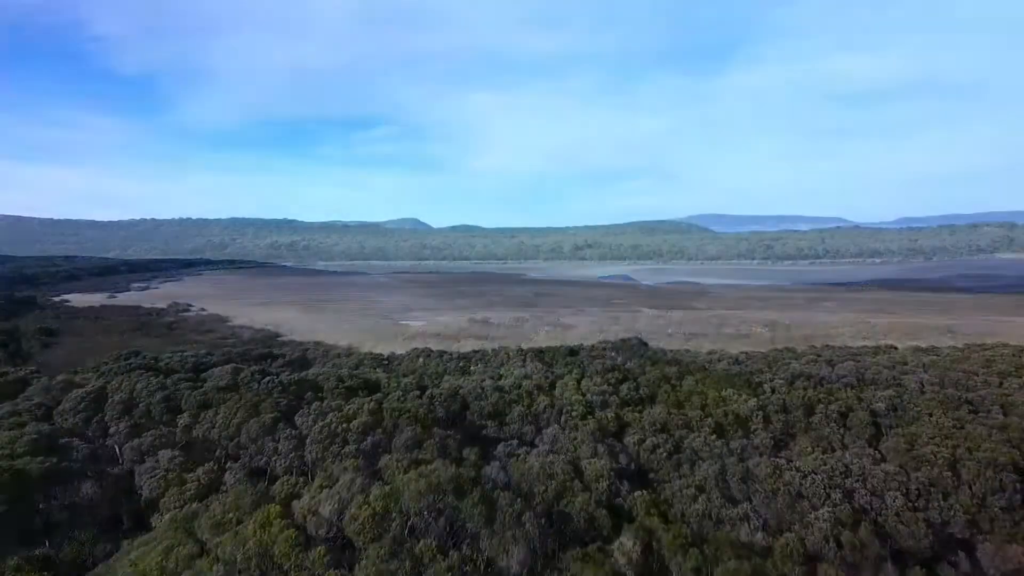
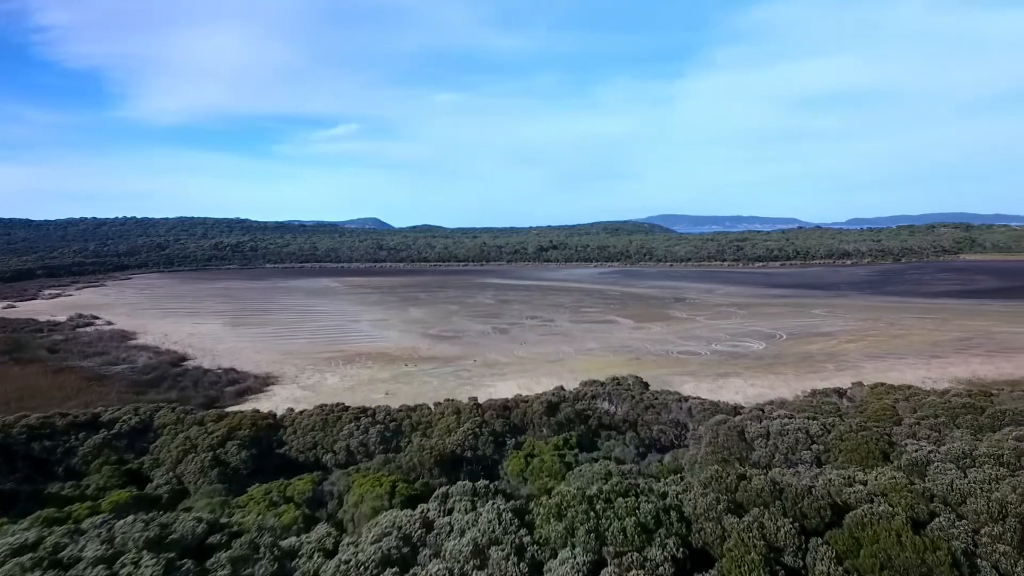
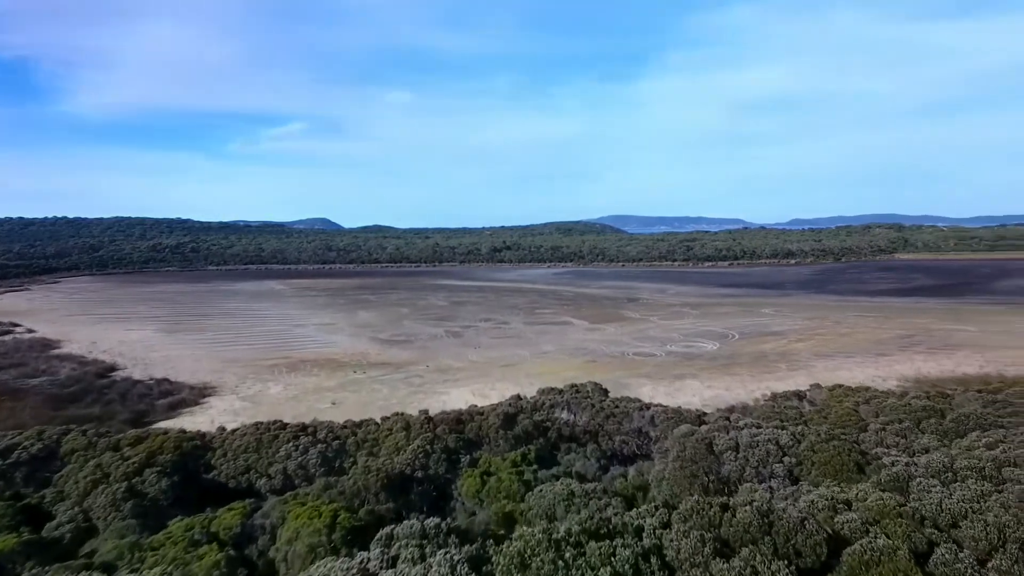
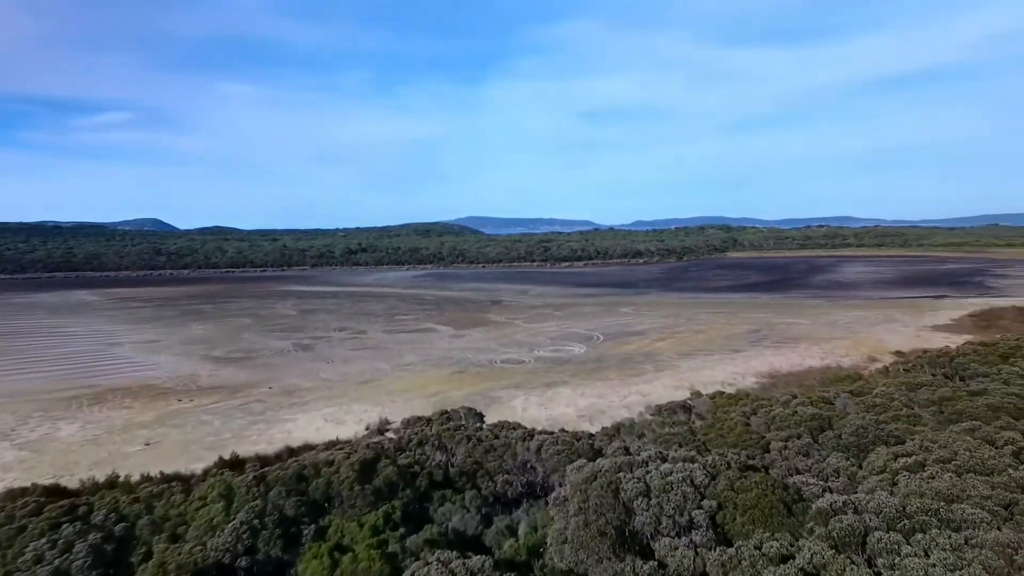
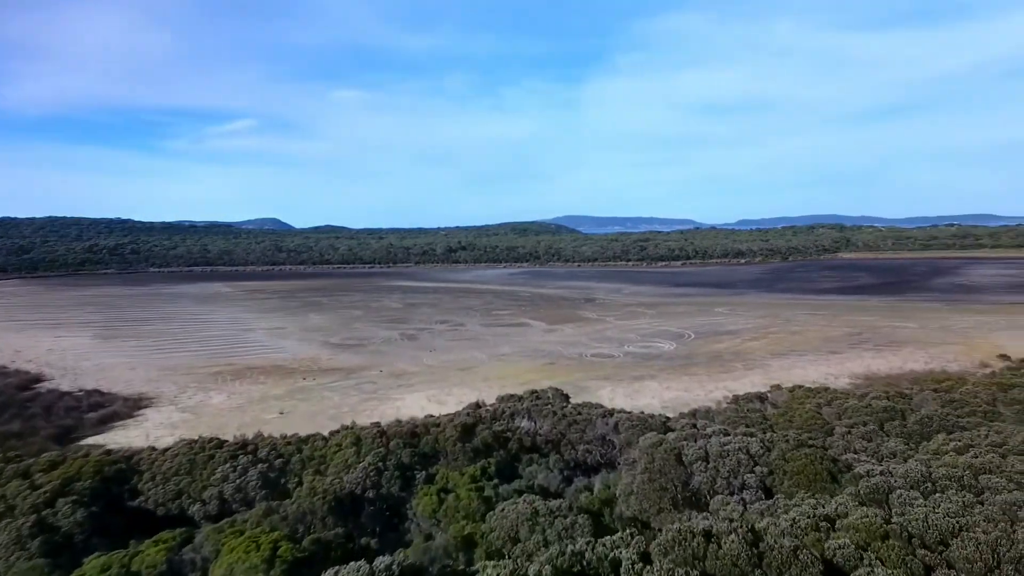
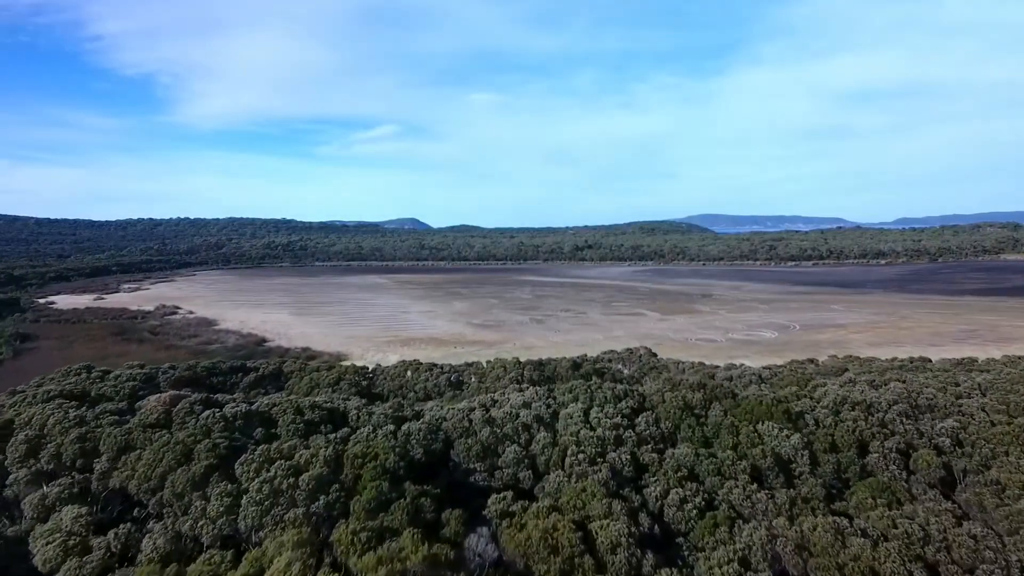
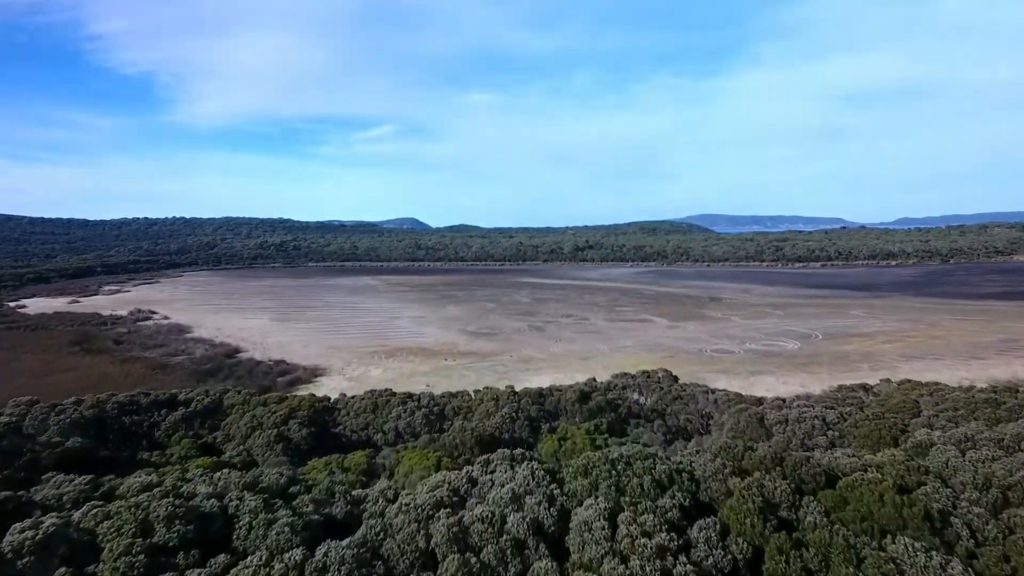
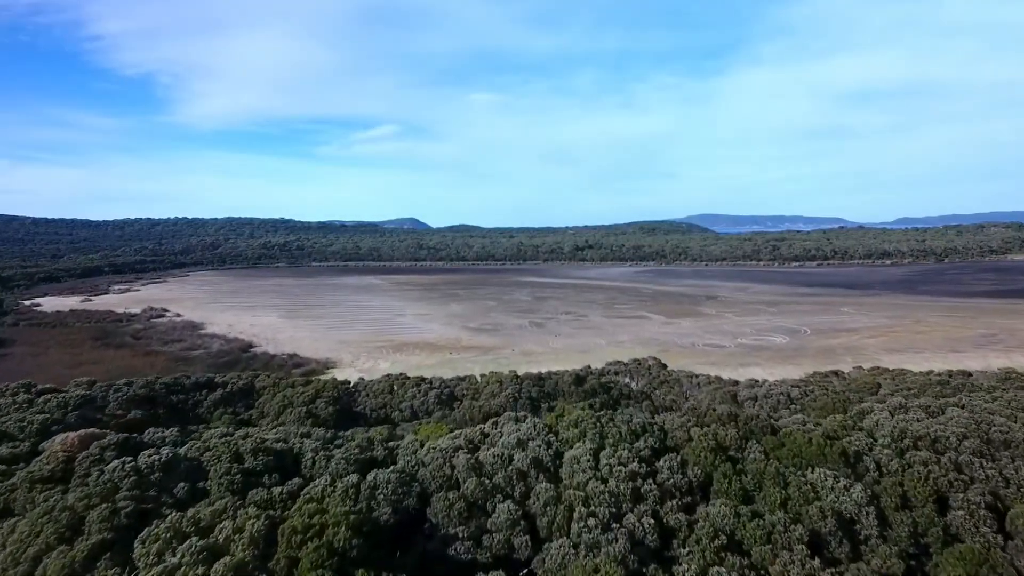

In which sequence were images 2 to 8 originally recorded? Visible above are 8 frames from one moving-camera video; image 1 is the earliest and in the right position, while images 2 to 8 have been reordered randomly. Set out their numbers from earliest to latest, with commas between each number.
6, 8, 7, 2, 3, 5, 4
